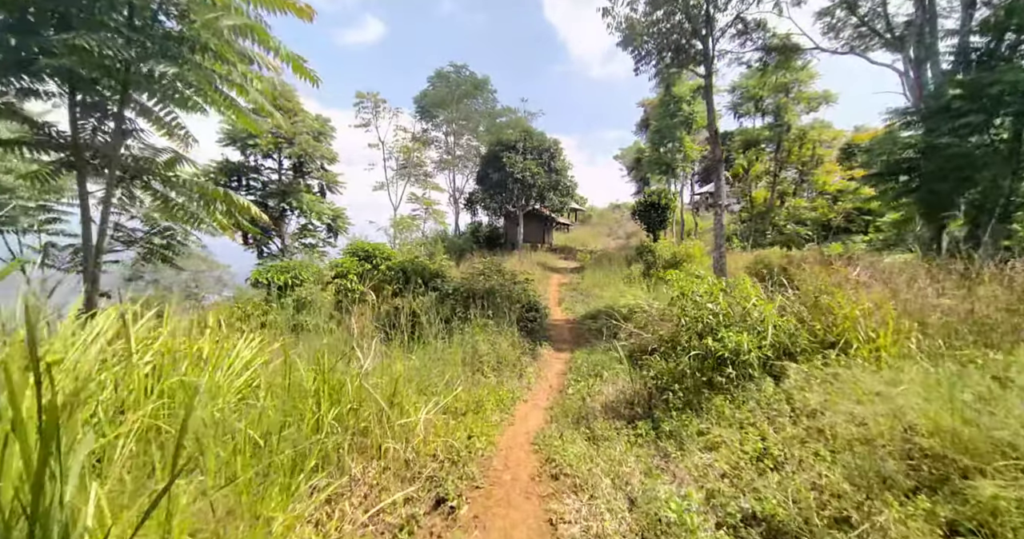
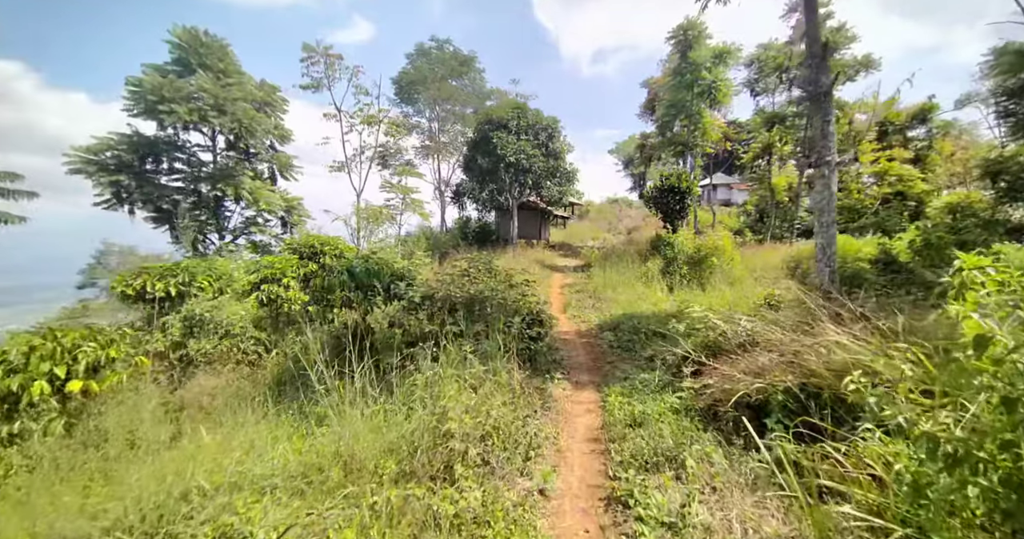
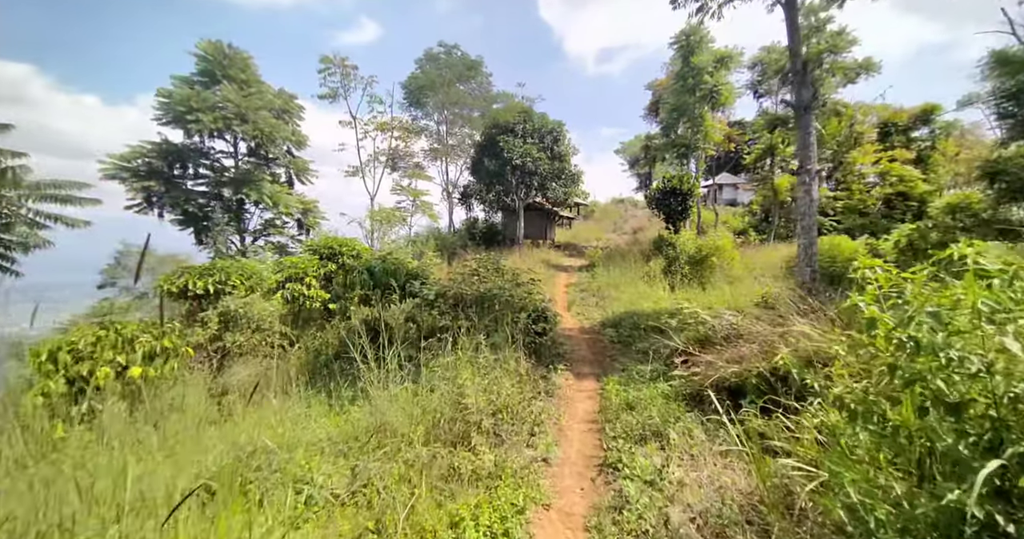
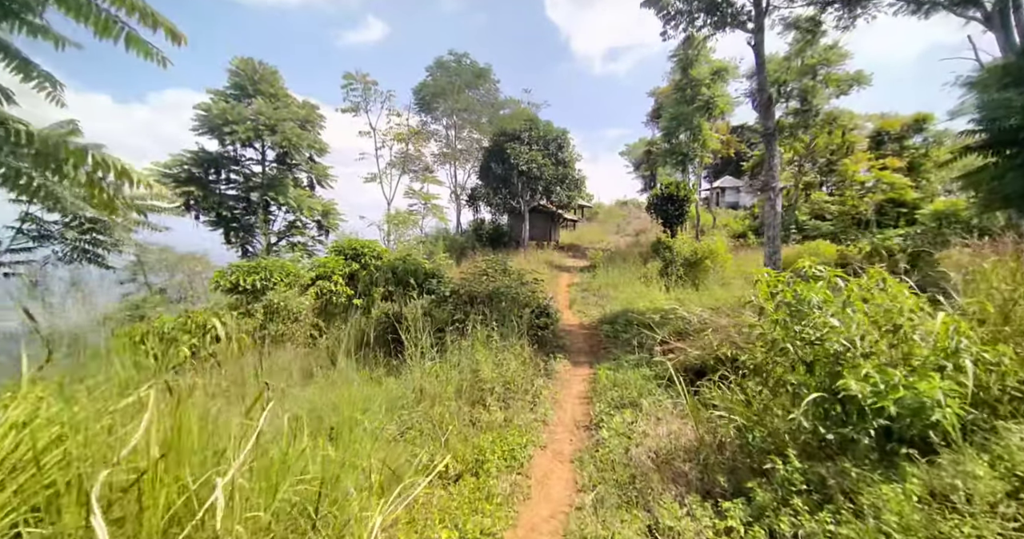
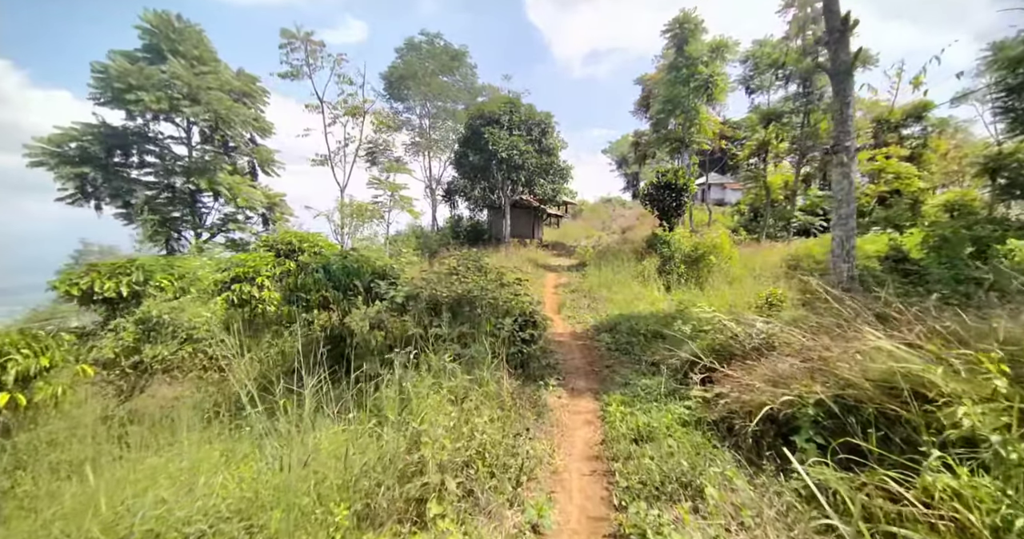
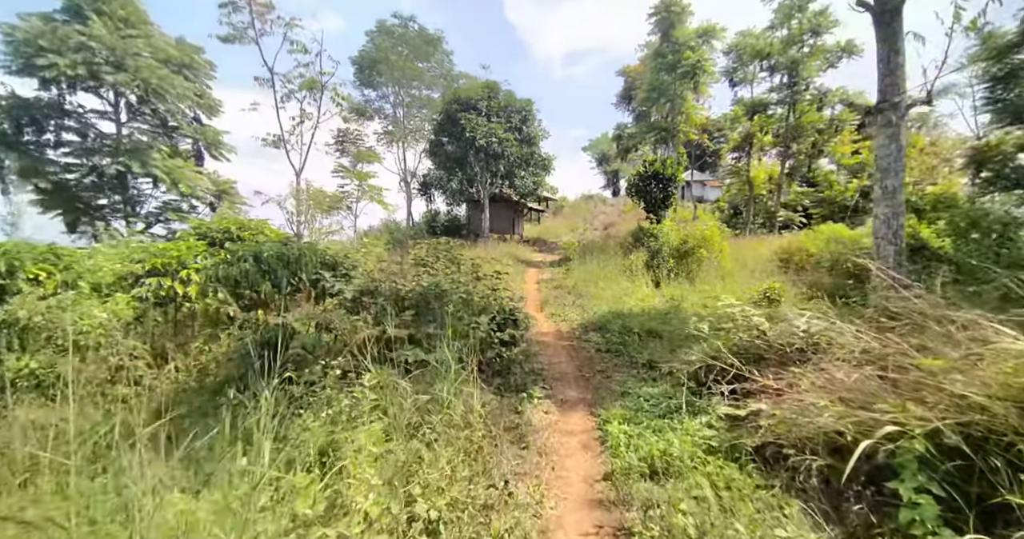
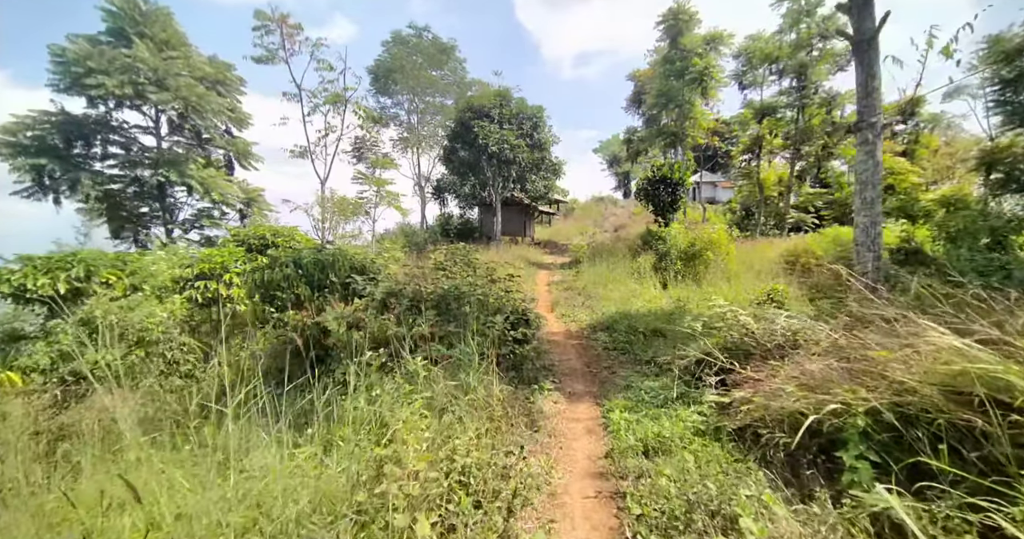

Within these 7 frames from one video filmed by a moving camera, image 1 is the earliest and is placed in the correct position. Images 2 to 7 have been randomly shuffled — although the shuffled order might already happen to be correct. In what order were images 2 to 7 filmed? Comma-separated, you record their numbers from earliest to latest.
4, 3, 2, 5, 7, 6
